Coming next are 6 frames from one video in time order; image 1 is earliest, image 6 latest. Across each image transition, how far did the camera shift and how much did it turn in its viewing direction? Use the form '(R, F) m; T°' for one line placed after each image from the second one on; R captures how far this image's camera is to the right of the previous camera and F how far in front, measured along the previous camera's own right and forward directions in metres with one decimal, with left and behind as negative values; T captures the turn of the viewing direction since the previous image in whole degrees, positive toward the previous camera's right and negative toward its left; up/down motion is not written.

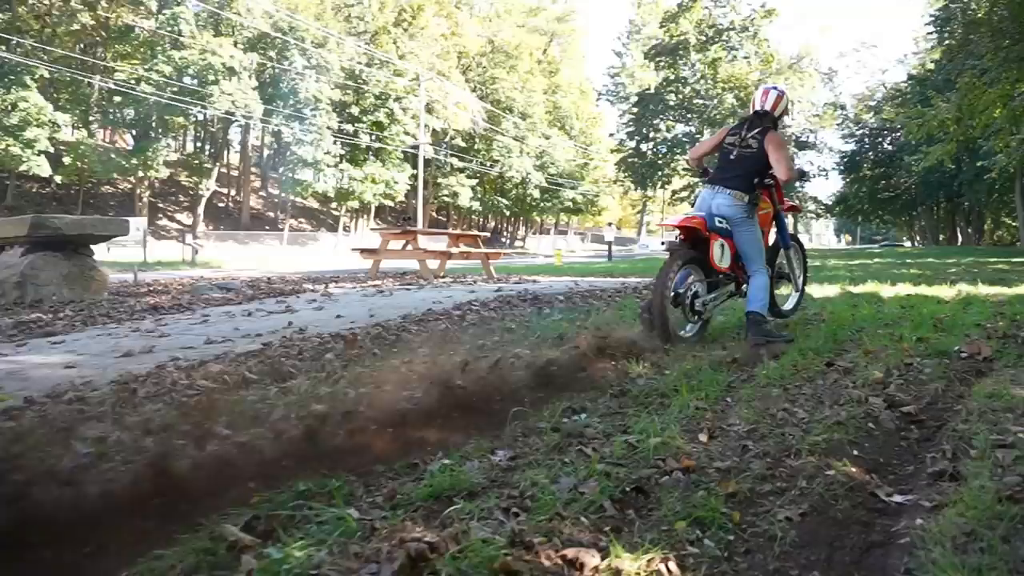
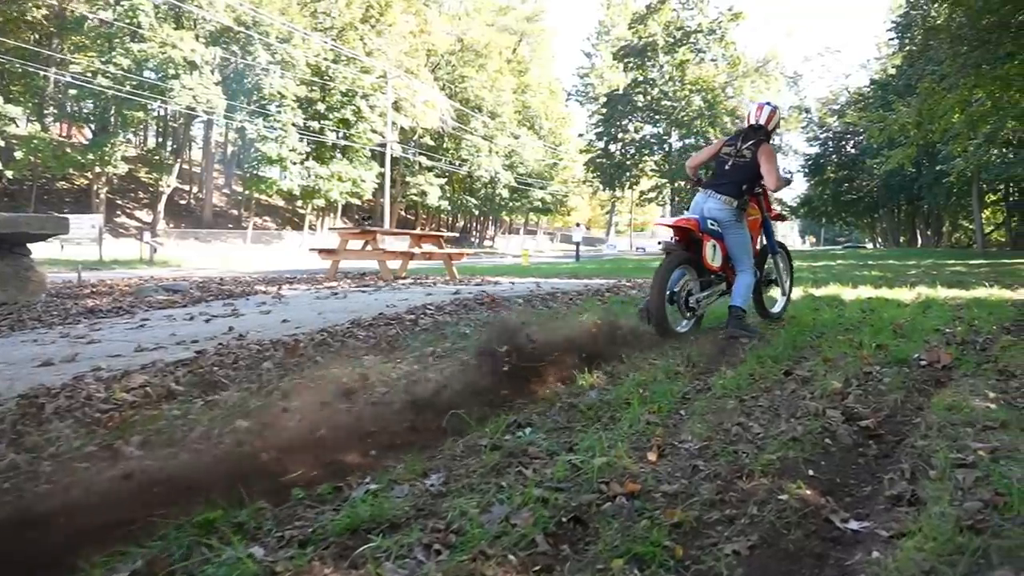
(+0.1, +0.2) m; +2°
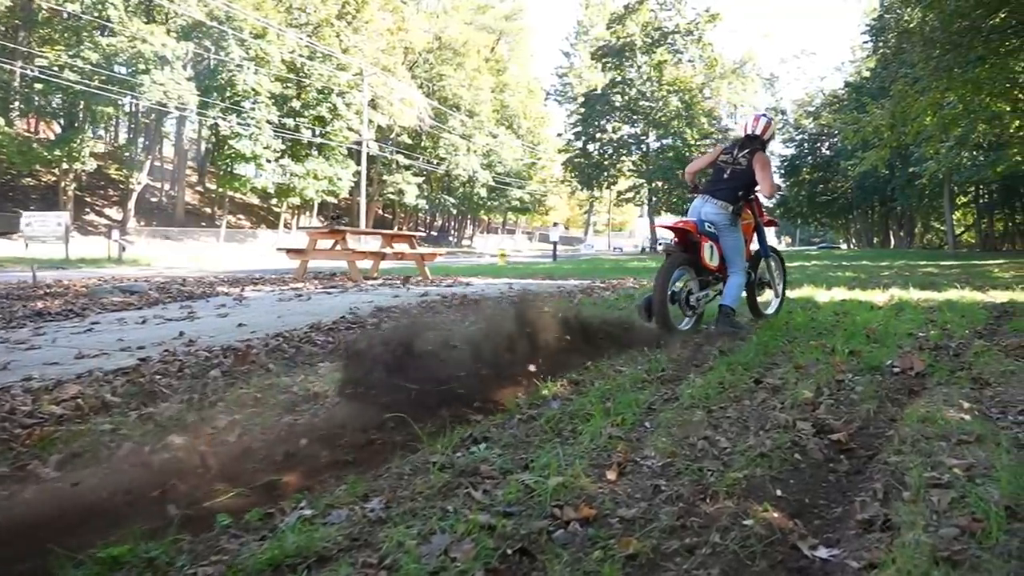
(+0.1, +0.2) m; +2°
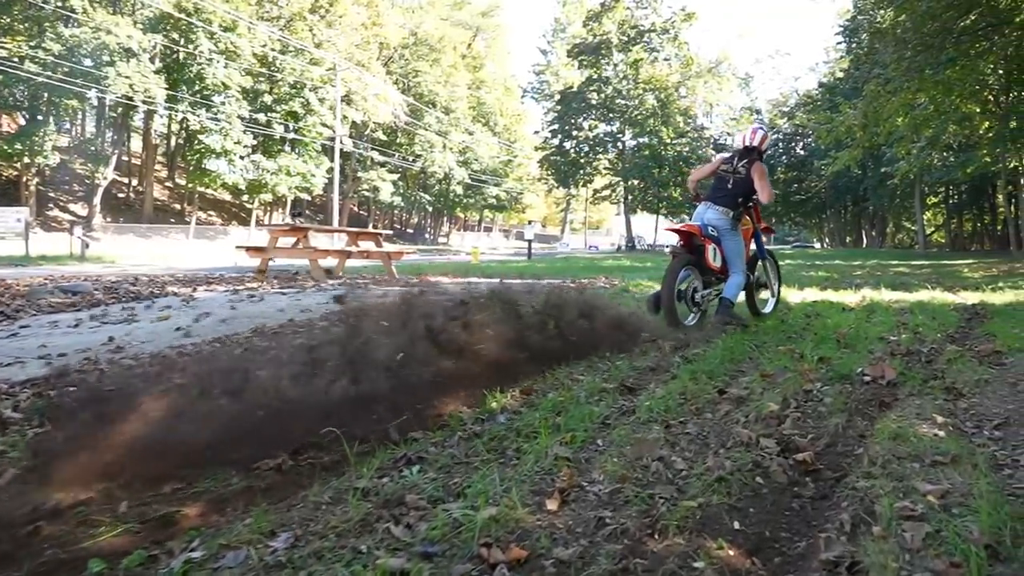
(+0.2, +0.3) m; +2°
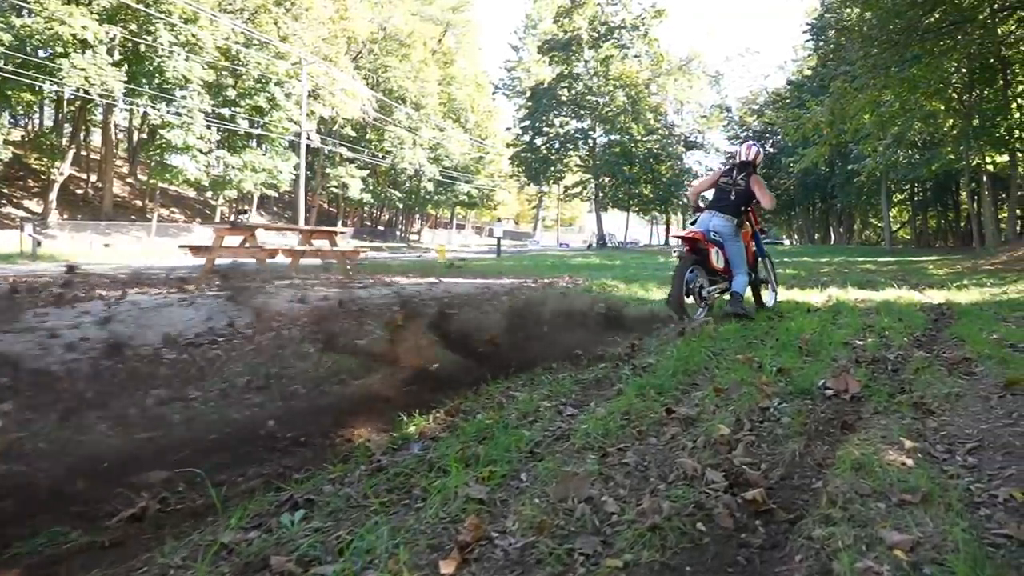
(+0.2, +0.4) m; +2°
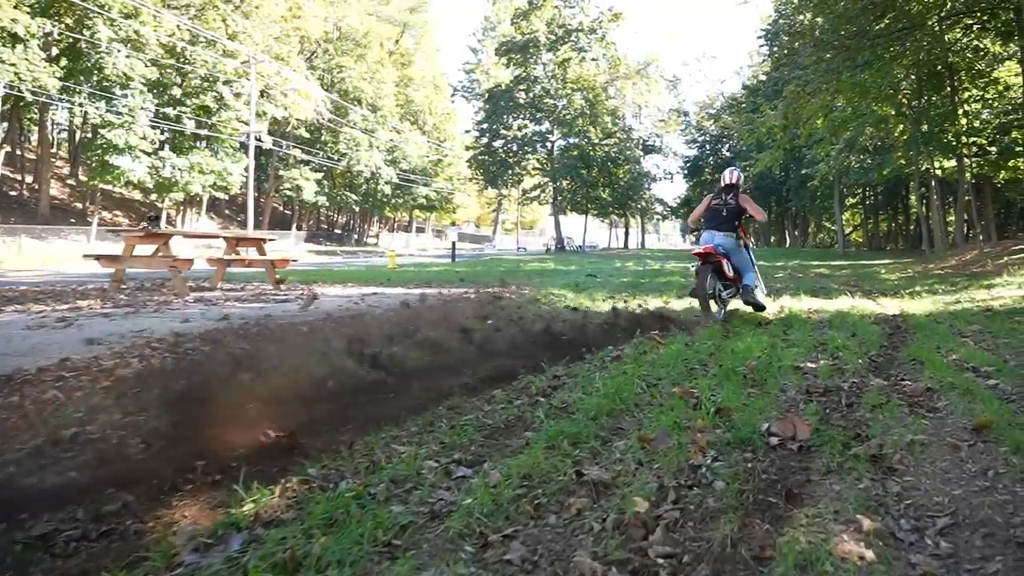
(+0.4, +0.7) m; +3°
